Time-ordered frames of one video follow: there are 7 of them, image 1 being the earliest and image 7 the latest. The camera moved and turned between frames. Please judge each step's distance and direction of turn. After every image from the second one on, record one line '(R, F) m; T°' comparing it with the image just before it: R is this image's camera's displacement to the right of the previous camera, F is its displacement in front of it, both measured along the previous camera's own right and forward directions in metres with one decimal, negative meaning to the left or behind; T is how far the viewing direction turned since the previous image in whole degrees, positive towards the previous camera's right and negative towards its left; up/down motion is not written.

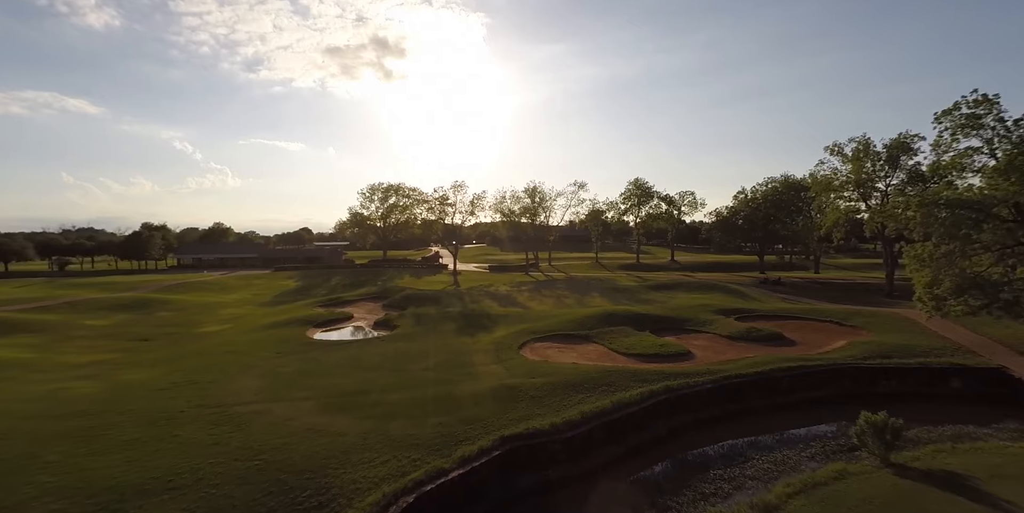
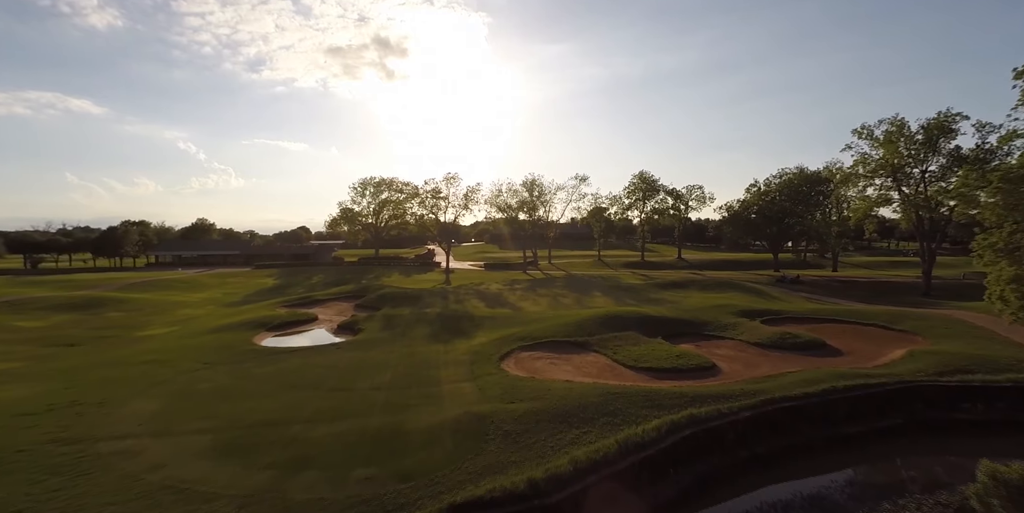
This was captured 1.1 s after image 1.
(+1.1, +5.9) m; 0°
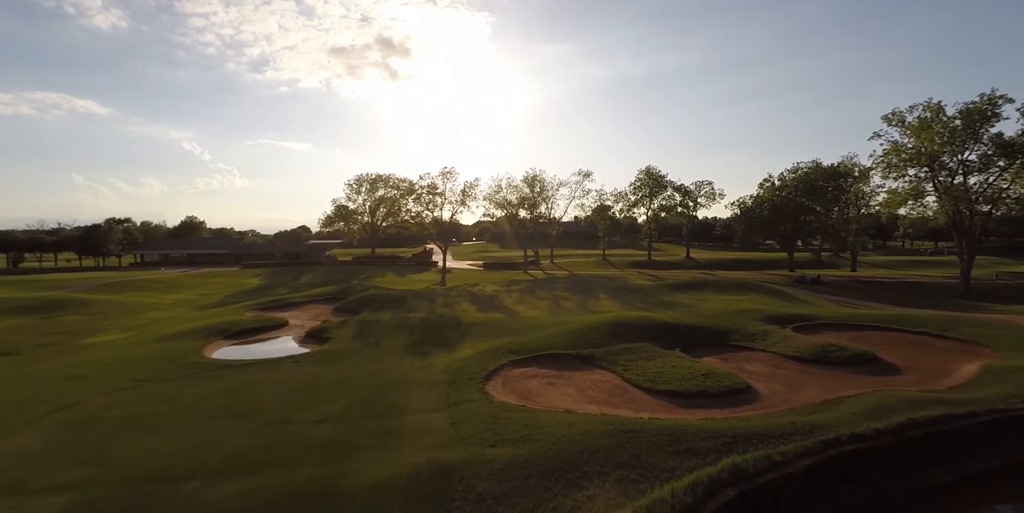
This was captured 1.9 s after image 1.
(+0.6, +4.4) m; 0°
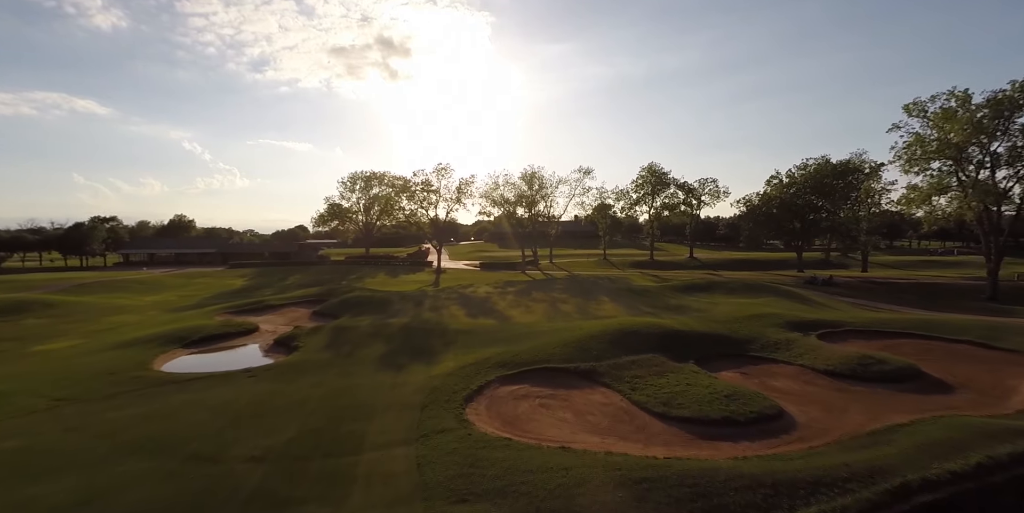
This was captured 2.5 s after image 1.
(+0.5, +3.1) m; 0°
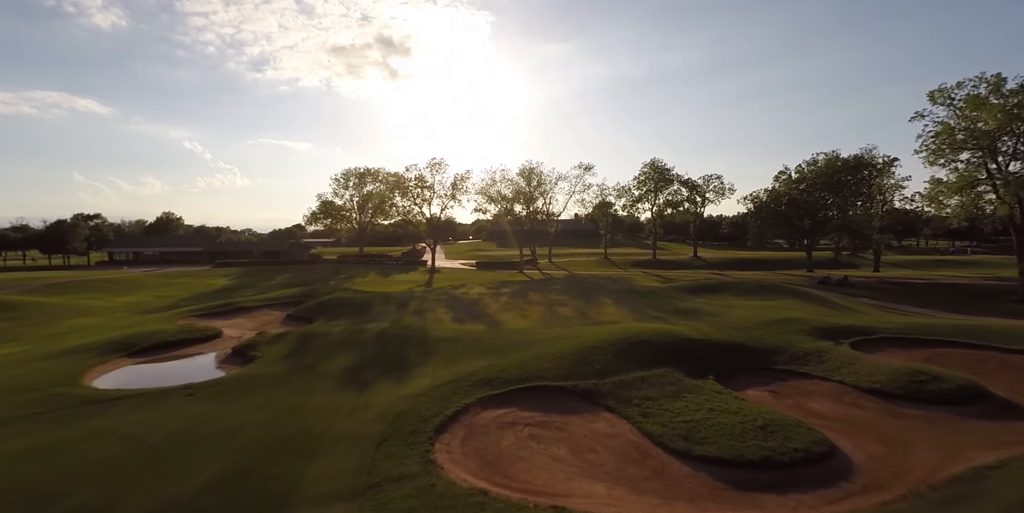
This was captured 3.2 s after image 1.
(+0.5, +3.2) m; 0°
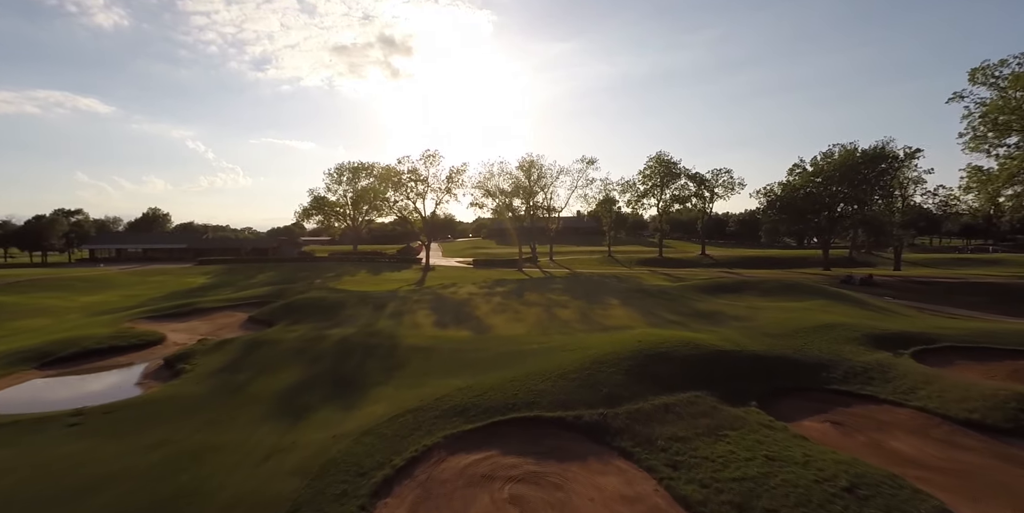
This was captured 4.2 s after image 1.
(+0.5, +4.1) m; 0°
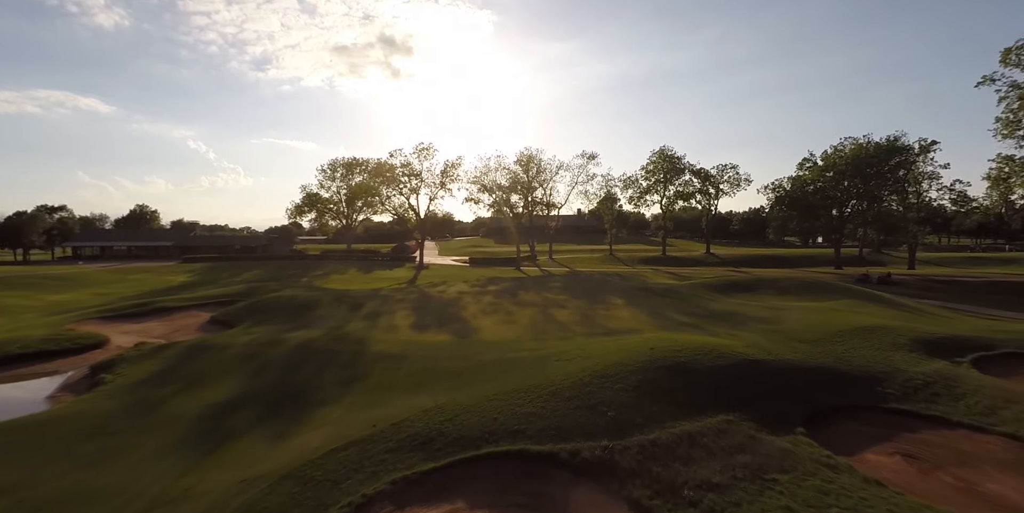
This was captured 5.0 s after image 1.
(+0.5, +3.0) m; 0°
